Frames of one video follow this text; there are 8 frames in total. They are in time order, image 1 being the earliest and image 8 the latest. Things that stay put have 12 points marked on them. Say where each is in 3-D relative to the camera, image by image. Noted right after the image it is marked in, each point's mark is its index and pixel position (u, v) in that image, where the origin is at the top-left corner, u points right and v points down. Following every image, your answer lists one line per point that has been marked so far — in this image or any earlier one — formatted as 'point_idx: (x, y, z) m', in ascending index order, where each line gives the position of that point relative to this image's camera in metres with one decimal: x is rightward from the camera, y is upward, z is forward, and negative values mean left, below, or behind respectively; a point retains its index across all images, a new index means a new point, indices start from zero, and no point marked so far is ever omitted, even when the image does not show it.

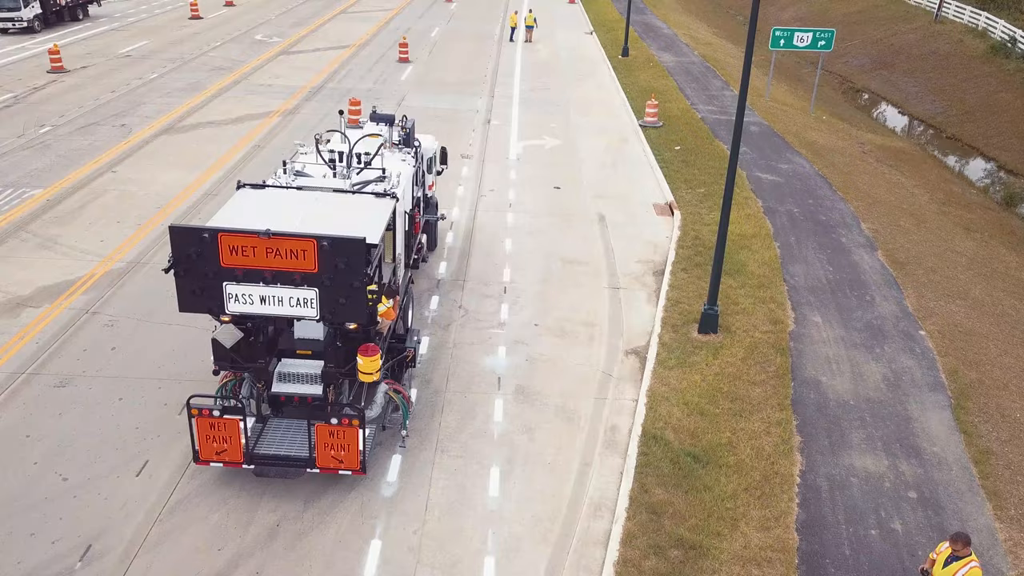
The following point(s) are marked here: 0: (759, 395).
0: (+3.5, -1.5, +11.2) m
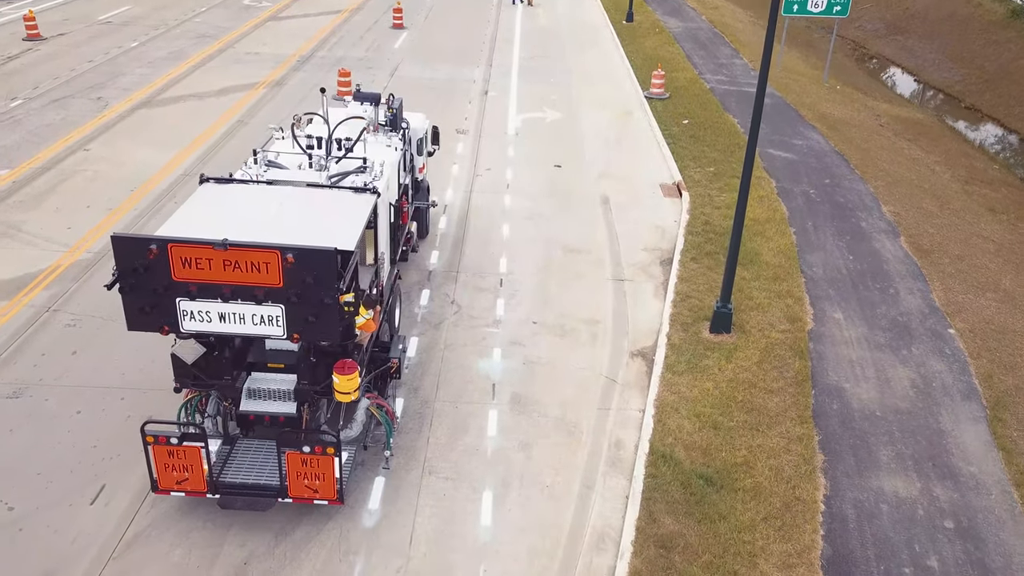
0: (+3.4, -1.5, +10.3) m
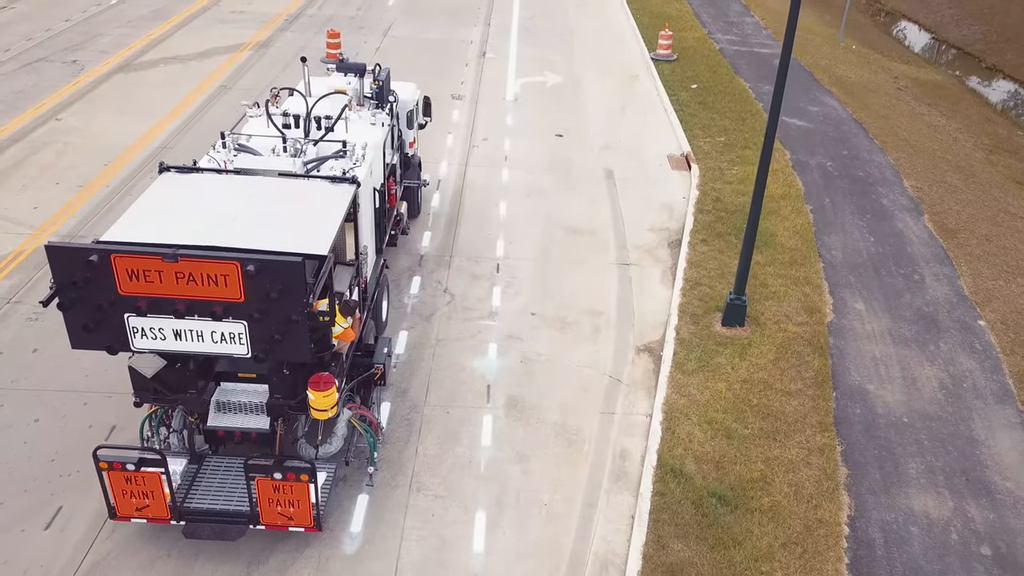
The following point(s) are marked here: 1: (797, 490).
0: (+3.4, -1.5, +9.5) m
1: (+3.0, -2.1, +8.4) m
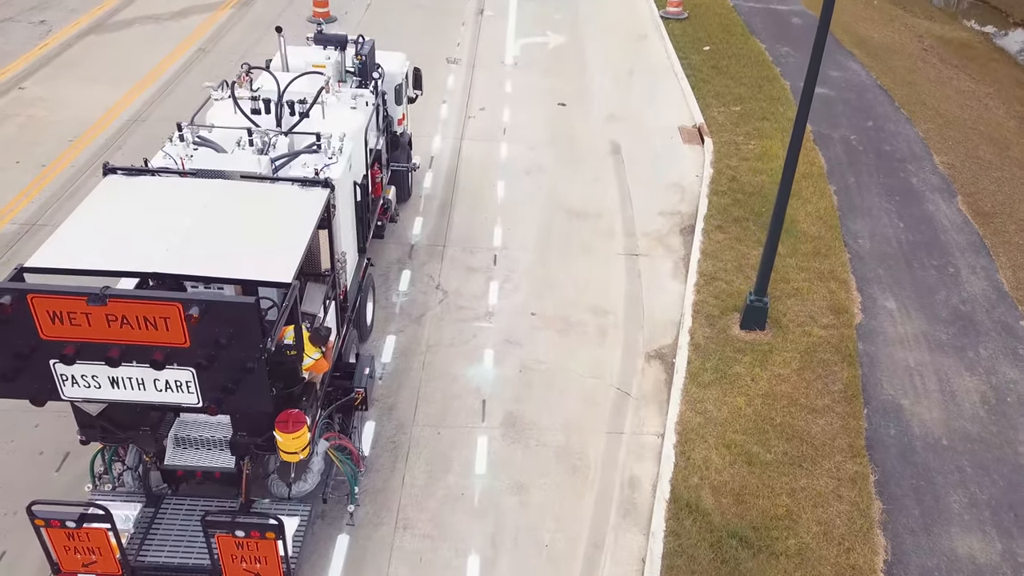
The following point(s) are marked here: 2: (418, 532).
0: (+3.3, -1.5, +8.6) m
1: (+3.0, -2.3, +7.5) m
2: (-0.9, -2.3, +7.6) m
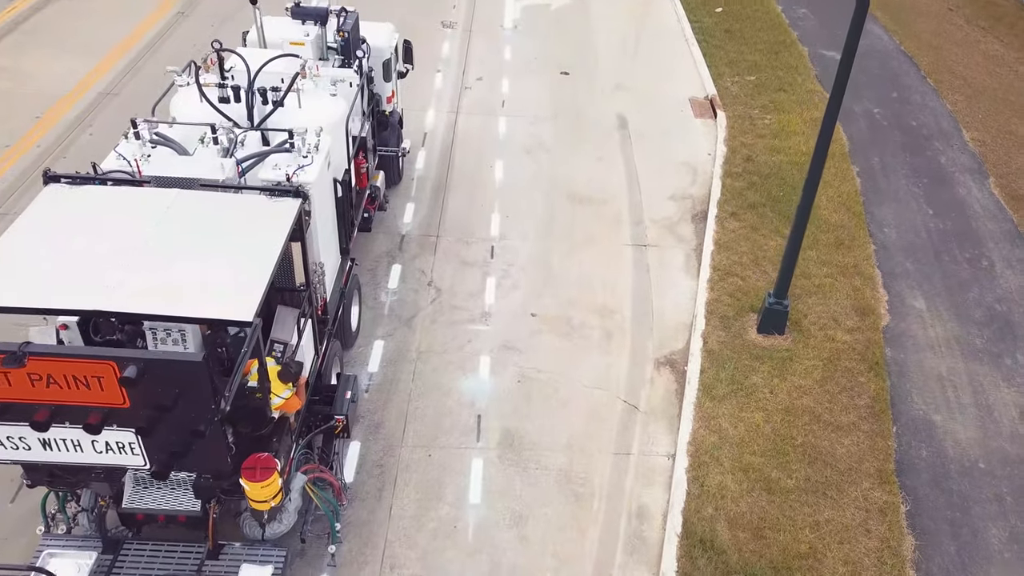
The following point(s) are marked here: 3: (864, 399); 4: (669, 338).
0: (+3.3, -1.6, +7.9) m
1: (+2.9, -2.4, +6.8) m
2: (-0.9, -2.5, +6.9) m
3: (+3.7, -1.2, +8.4) m
4: (+1.8, -0.6, +9.3) m
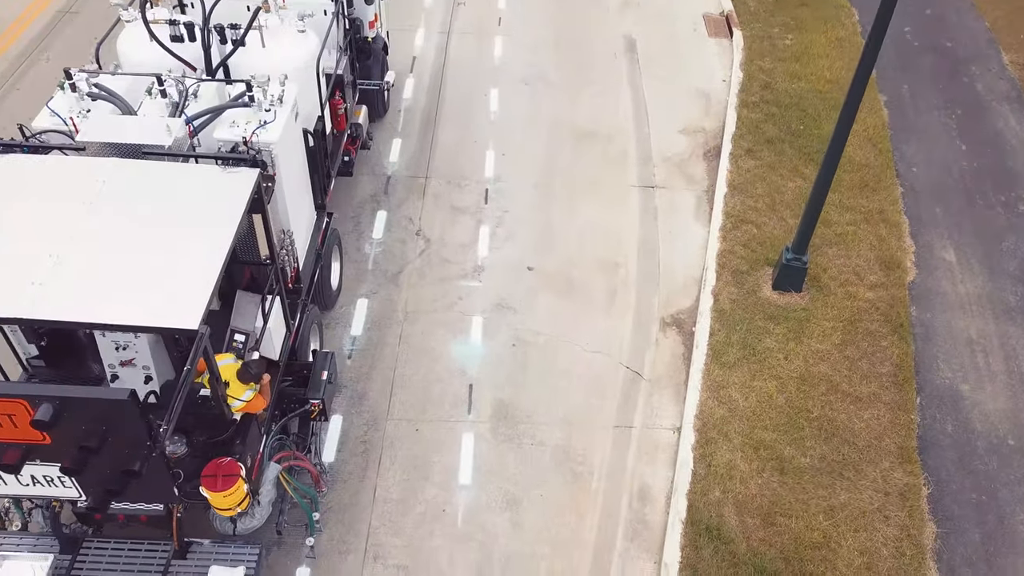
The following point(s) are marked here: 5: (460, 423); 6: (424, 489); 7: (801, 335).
0: (+3.3, -1.3, +7.3) m
1: (+2.9, -2.2, +6.4) m
2: (-1.0, -2.2, +6.5) m
3: (+3.7, -0.8, +7.8) m
4: (+1.8, -0.1, +8.6) m
5: (-0.5, -1.3, +7.4) m
6: (-0.8, -1.8, +6.9) m
7: (+2.9, -0.5, +8.1) m
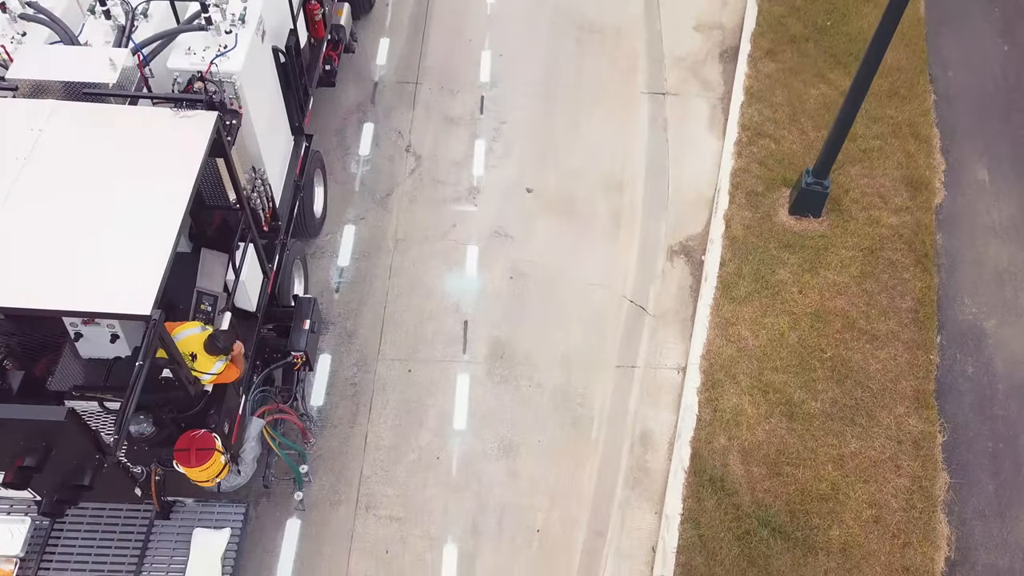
0: (+3.2, -0.7, +6.9) m
1: (+2.8, -1.8, +6.2) m
2: (-1.0, -1.8, +6.3) m
3: (+3.6, -0.1, +7.3) m
4: (+1.8, +0.7, +8.1) m
5: (-0.5, -0.7, +7.1) m
6: (-0.8, -1.2, +6.7) m
7: (+2.9, +0.2, +7.6) m
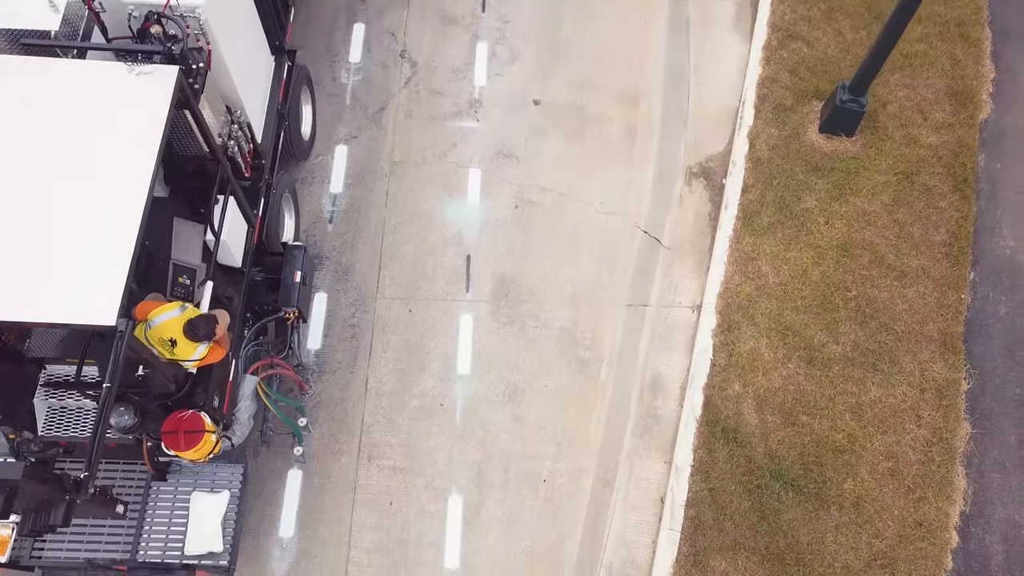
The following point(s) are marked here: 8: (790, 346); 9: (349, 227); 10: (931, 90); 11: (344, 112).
0: (+3.3, -0.2, +6.5) m
1: (+2.9, -1.4, +6.0) m
2: (-1.0, -1.4, +6.1) m
3: (+3.7, +0.5, +6.8) m
4: (+1.8, +1.4, +7.4) m
5: (-0.5, -0.1, +6.7) m
6: (-0.7, -0.8, +6.4) m
7: (+3.0, +0.8, +7.0) m
8: (+2.2, -0.5, +6.4) m
9: (-1.4, +0.5, +6.9) m
10: (+3.9, +1.8, +7.4) m
11: (-1.6, +1.6, +7.4) m
